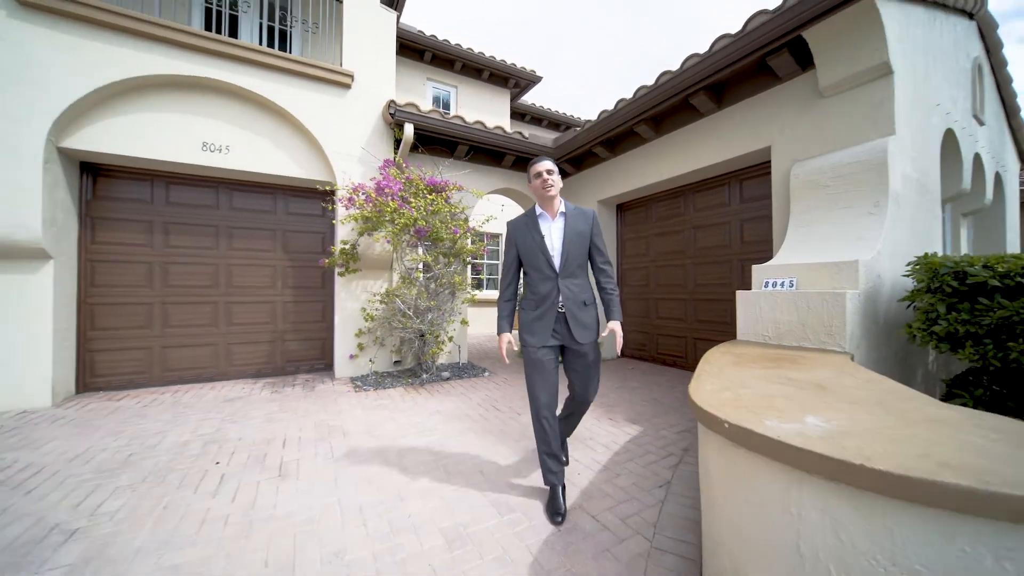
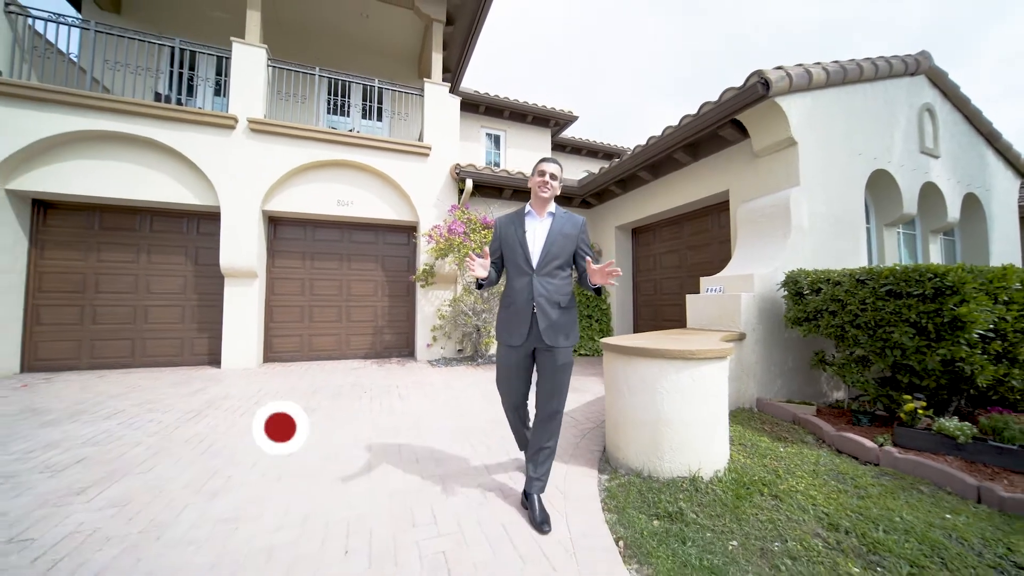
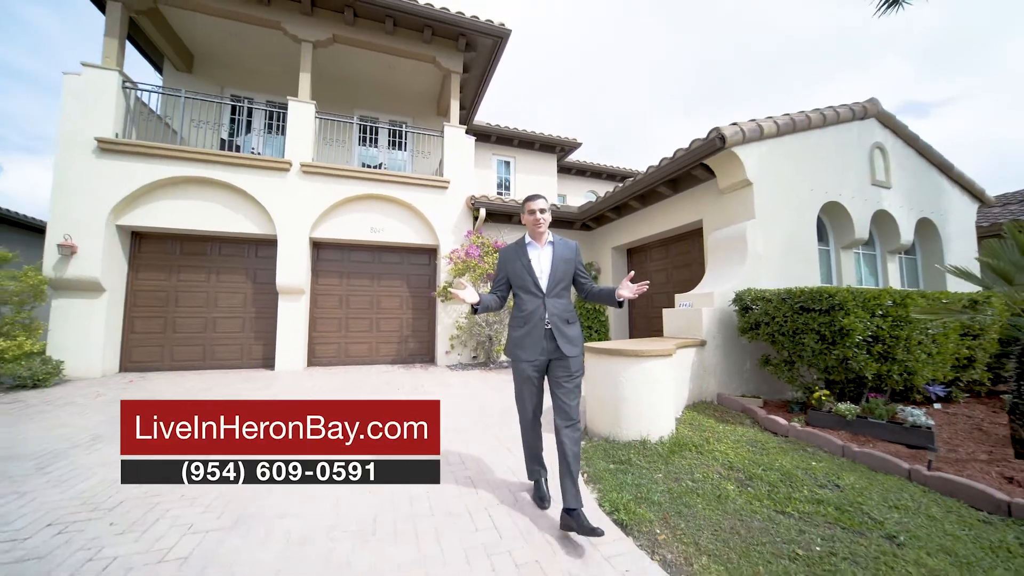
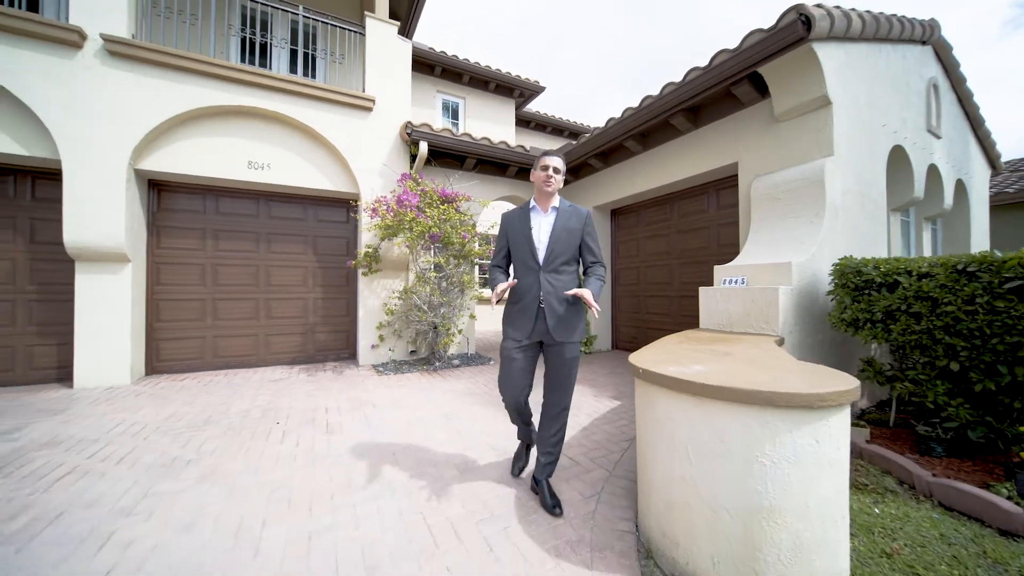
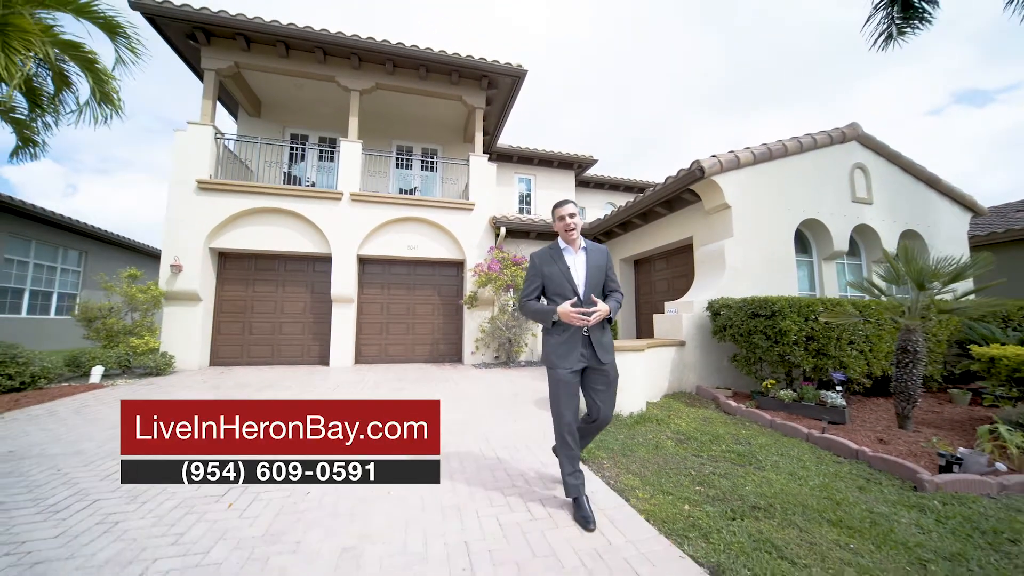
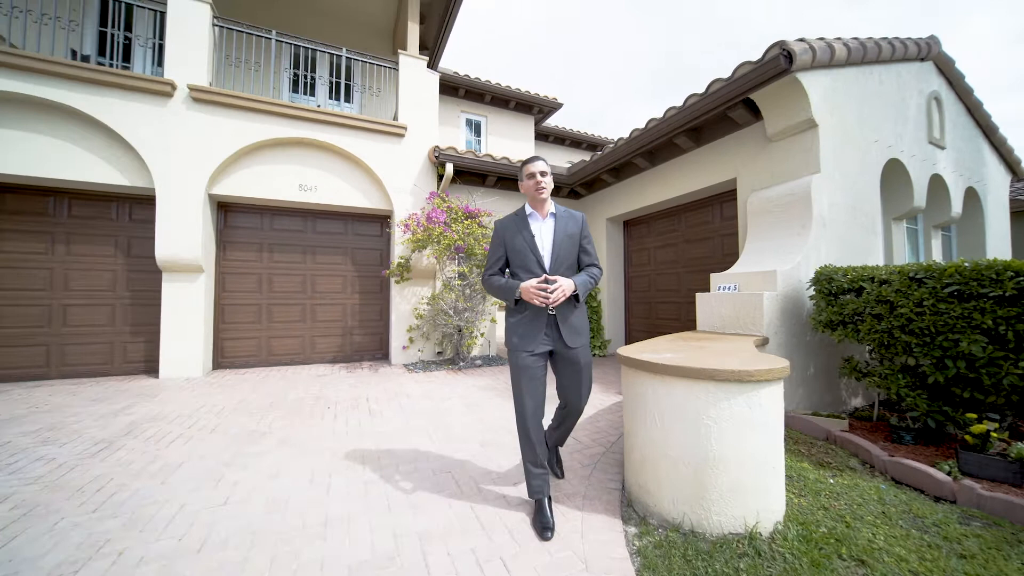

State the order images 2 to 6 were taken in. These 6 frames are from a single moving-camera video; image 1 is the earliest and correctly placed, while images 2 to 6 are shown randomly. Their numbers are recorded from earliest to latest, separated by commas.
4, 6, 2, 3, 5
